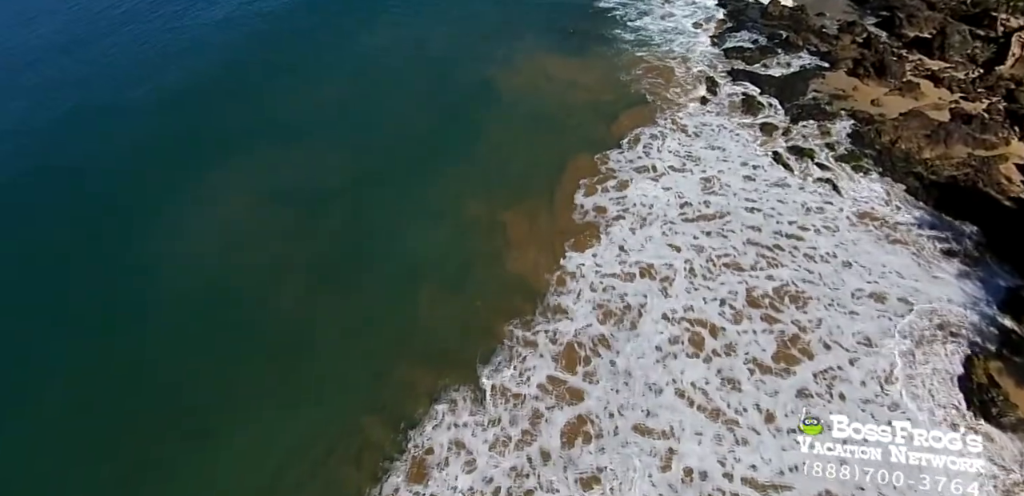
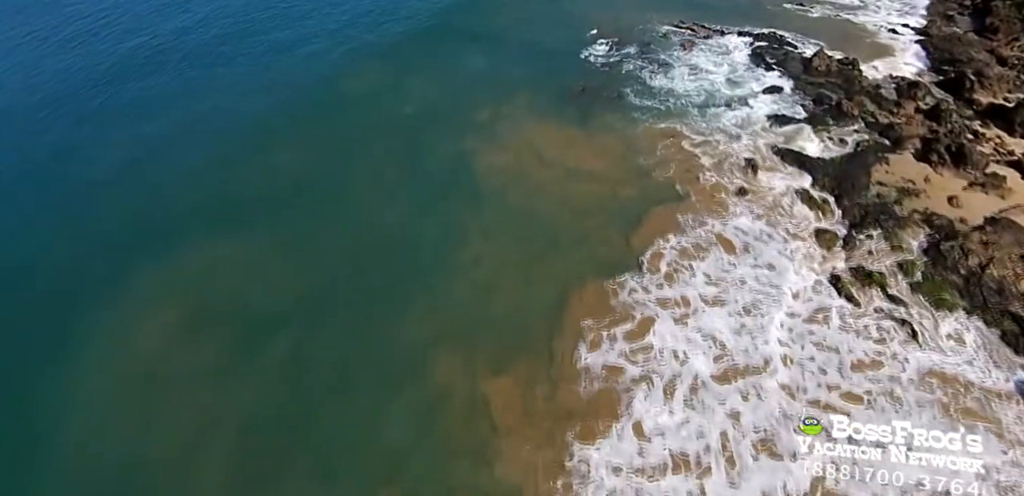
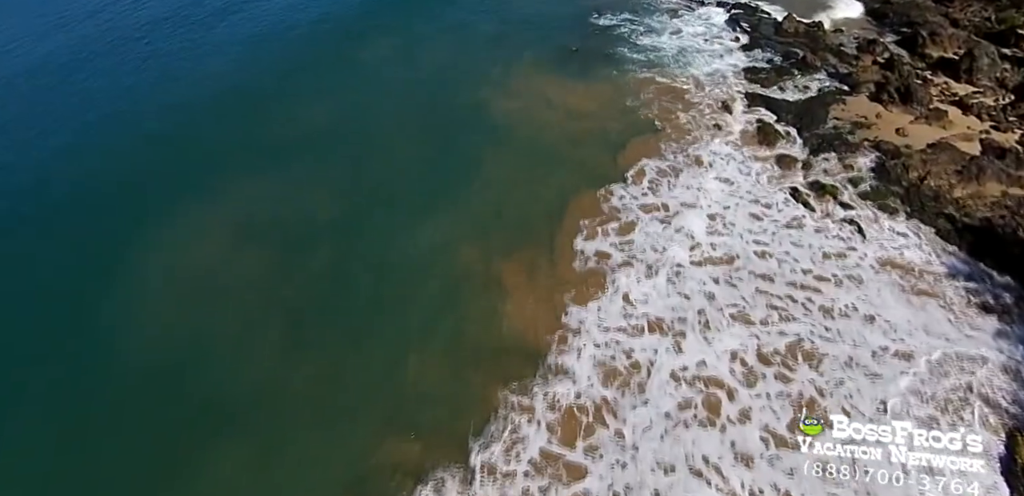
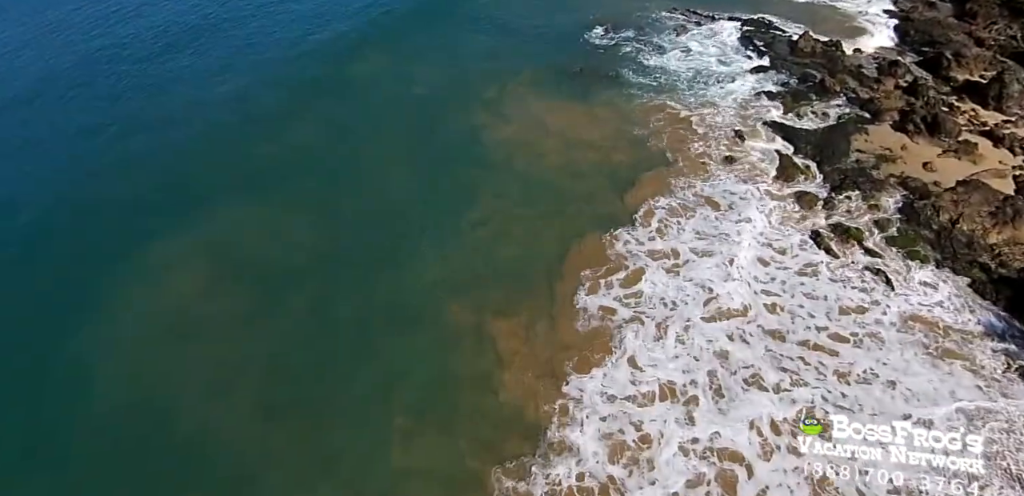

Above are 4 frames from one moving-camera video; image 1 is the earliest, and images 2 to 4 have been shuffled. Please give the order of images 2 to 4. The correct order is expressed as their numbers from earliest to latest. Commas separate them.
3, 4, 2
